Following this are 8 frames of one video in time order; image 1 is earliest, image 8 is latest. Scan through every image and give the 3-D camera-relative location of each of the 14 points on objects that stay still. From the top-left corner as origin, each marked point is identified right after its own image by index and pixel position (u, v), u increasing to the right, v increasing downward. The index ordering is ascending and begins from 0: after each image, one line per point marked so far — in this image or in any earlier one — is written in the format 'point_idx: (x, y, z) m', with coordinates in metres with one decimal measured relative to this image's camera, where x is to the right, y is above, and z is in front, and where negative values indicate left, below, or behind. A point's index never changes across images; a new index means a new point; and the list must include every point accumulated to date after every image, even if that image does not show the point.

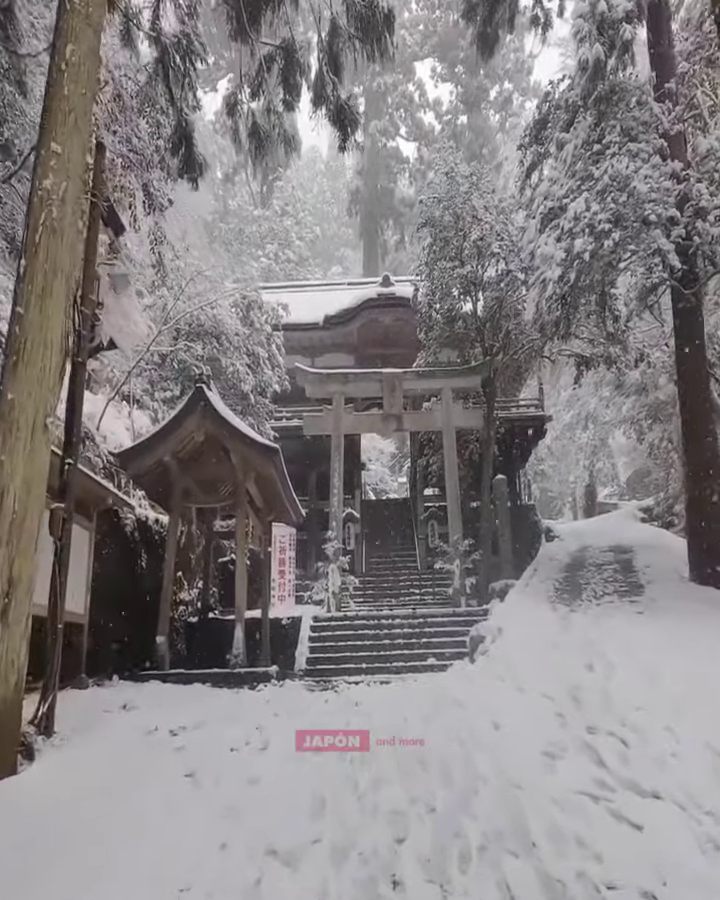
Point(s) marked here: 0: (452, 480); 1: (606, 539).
0: (+2.2, -0.8, +14.3) m
1: (+6.9, -2.5, +16.8) m
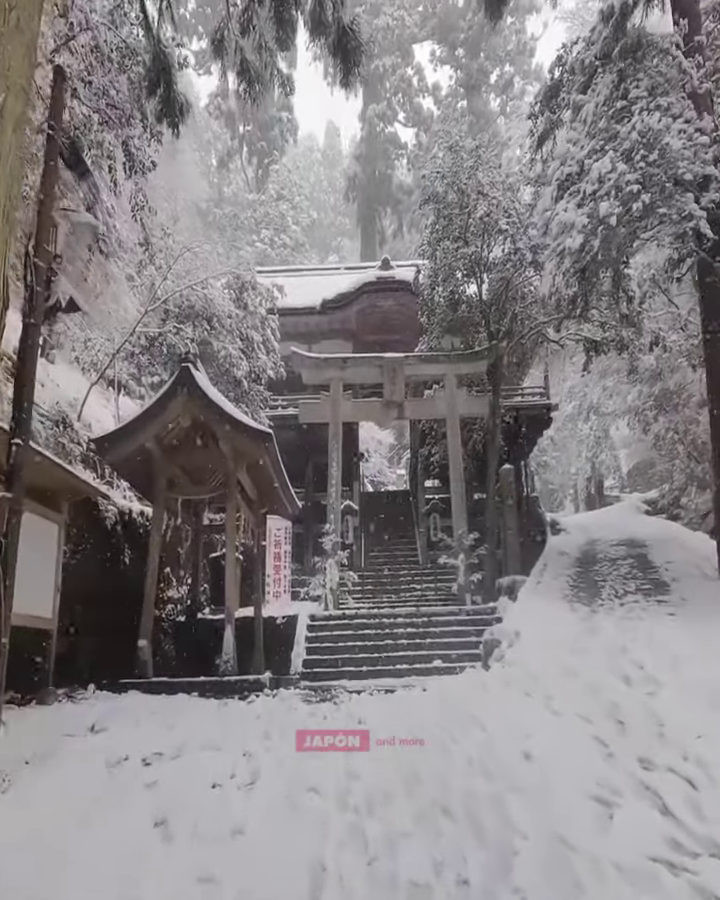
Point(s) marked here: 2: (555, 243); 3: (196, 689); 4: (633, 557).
0: (+2.2, -0.5, +13.6) m
1: (+6.9, -2.2, +16.2) m
2: (+2.7, +2.9, +8.2) m
3: (-1.8, -2.7, +6.6) m
4: (+5.3, -2.1, +11.6) m
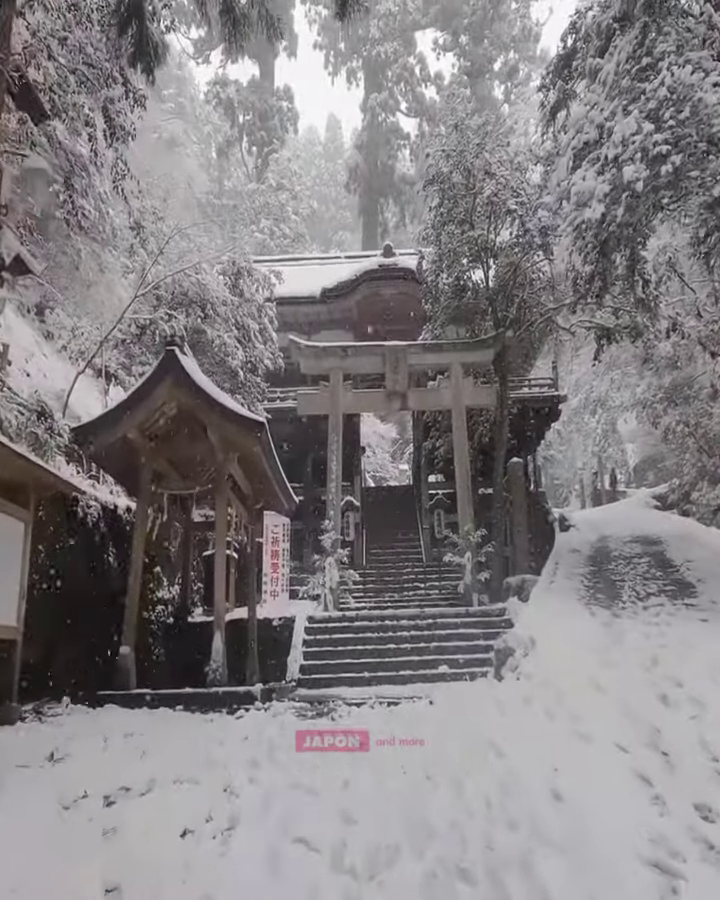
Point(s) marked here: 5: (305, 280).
0: (+2.2, -0.4, +12.9) m
1: (+6.9, -2.0, +15.5) m
2: (+2.7, +3.0, +7.5) m
3: (-1.8, -2.6, +6.0) m
4: (+5.4, -2.0, +11.0) m
5: (-1.8, +5.5, +19.4) m
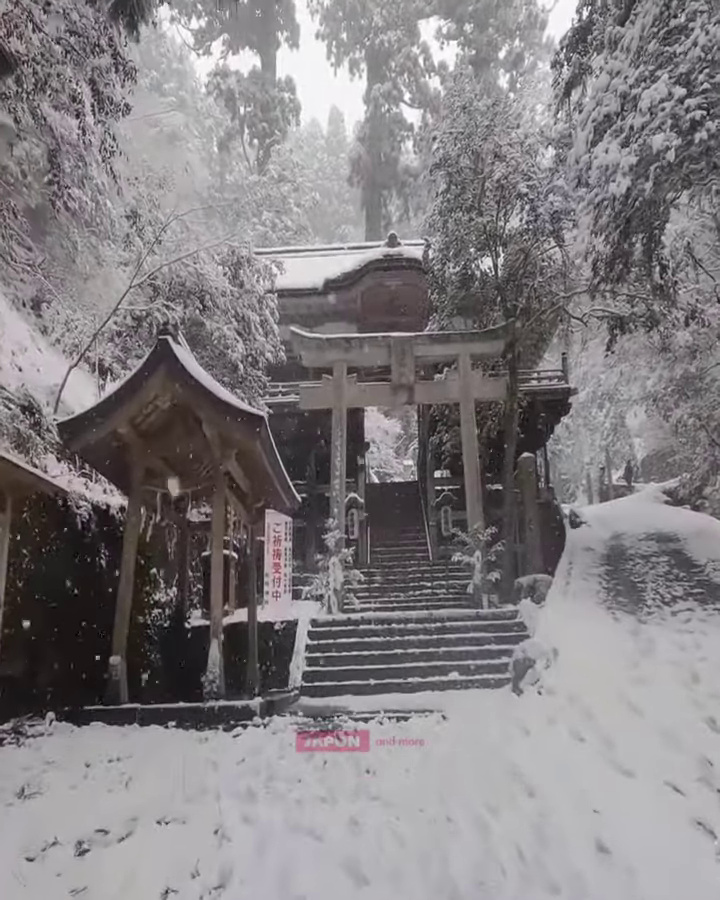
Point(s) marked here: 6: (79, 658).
0: (+2.3, -0.3, +12.5) m
1: (+7.0, -1.9, +15.0) m
2: (+2.8, +3.1, +7.0) m
3: (-1.7, -2.5, +5.6) m
4: (+5.5, -1.9, +10.5) m
5: (-1.7, +5.7, +18.9) m
6: (-3.2, -2.4, +6.7) m
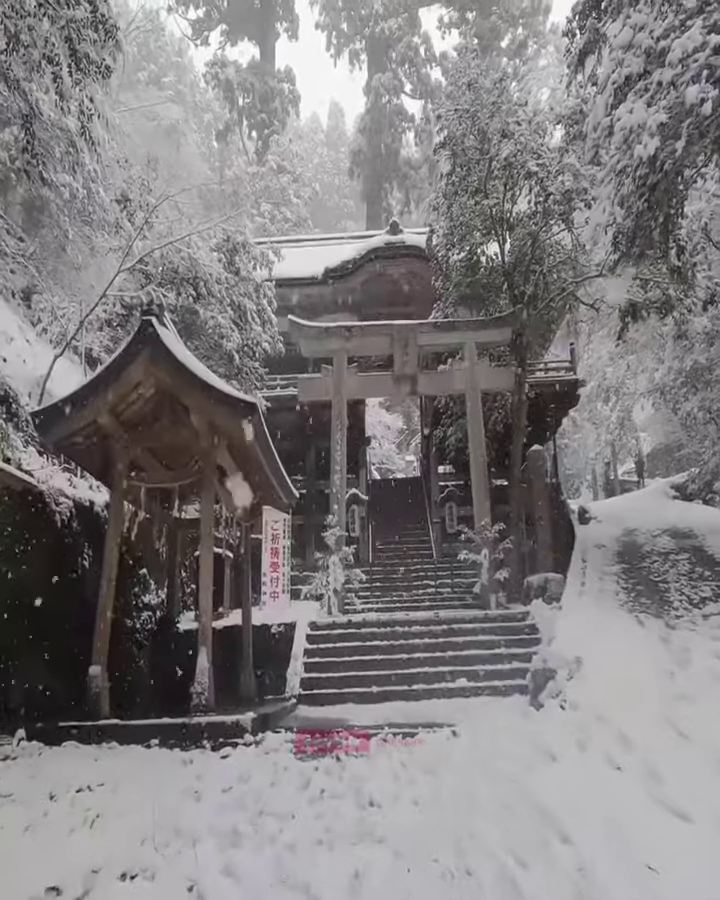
0: (+2.4, -0.1, +11.9) m
1: (+7.1, -1.7, +14.5) m
2: (+2.8, +3.2, +6.4) m
3: (-1.7, -2.4, +5.0) m
4: (+5.5, -1.7, +10.0) m
5: (-1.6, +5.8, +18.3) m
6: (-3.1, -2.3, +6.2) m
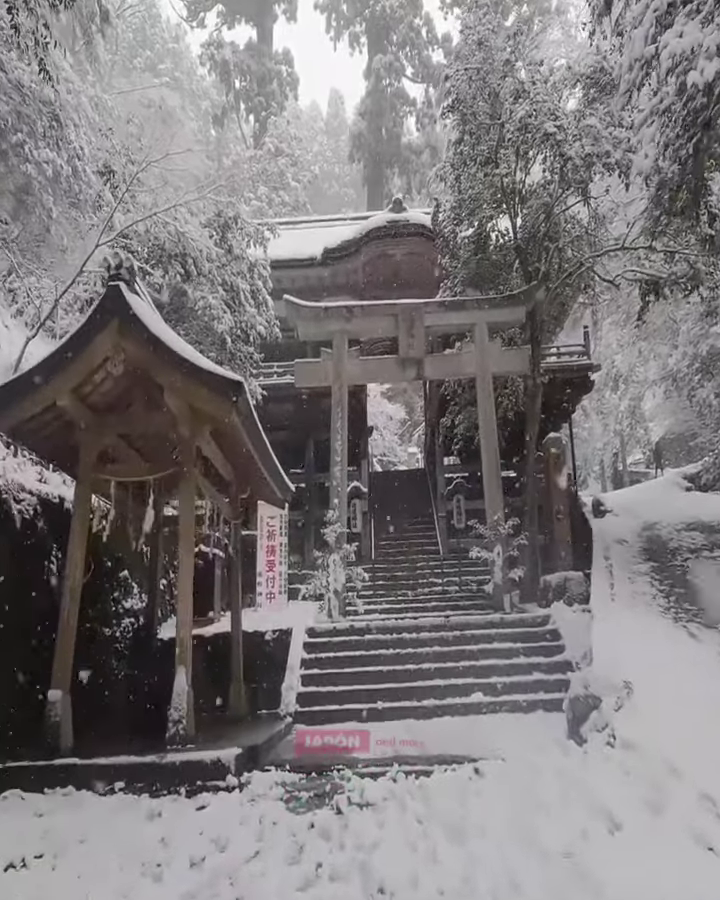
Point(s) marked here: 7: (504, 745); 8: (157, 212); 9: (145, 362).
0: (+2.4, +0.1, +11.0) m
1: (+7.1, -1.5, +13.6) m
2: (+2.8, +3.3, +5.5) m
3: (-1.7, -2.3, +4.2) m
4: (+5.5, -1.5, +9.1) m
5: (-1.6, +6.1, +17.4) m
6: (-3.1, -2.1, +5.4) m
7: (+1.3, -2.6, +5.2) m
8: (-3.6, +4.3, +10.8) m
9: (-1.9, +0.8, +5.3) m
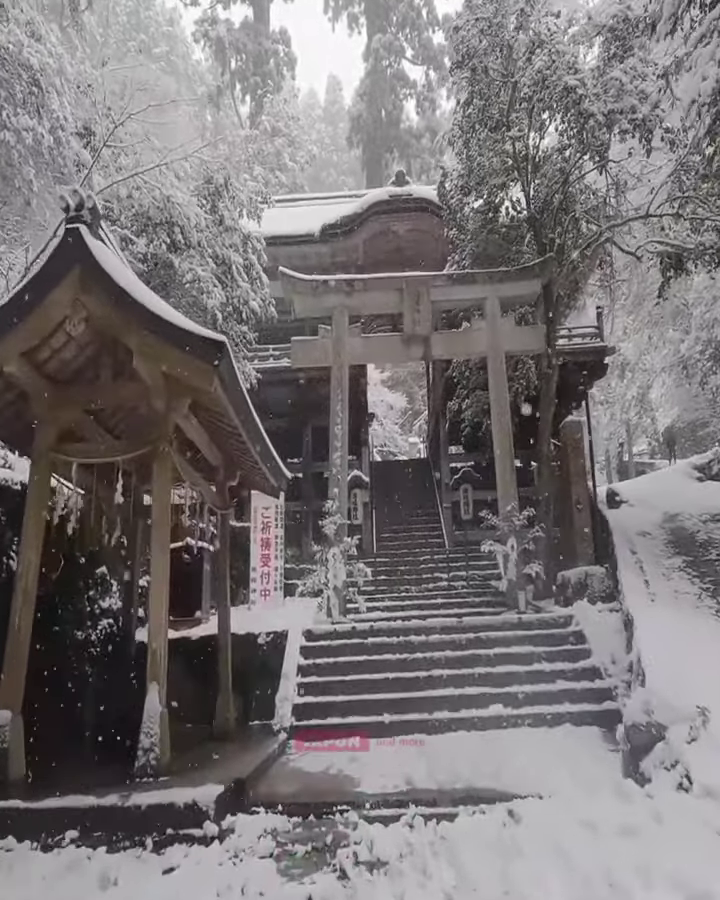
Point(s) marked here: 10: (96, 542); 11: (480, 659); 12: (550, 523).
0: (+2.4, +0.3, +10.2) m
1: (+7.2, -1.2, +12.8) m
2: (+2.8, +3.5, +4.6) m
3: (-1.6, -2.2, +3.4) m
4: (+5.6, -1.3, +8.3) m
5: (-1.6, +6.4, +16.5) m
6: (-3.1, -2.0, +4.5) m
7: (+1.3, -2.4, +4.4) m
8: (-3.6, +4.6, +9.9) m
9: (-1.9, +1.0, +4.5) m
10: (-2.8, -1.0, +6.7) m
11: (+1.4, -2.4, +6.8) m
12: (+3.2, -1.2, +9.8) m
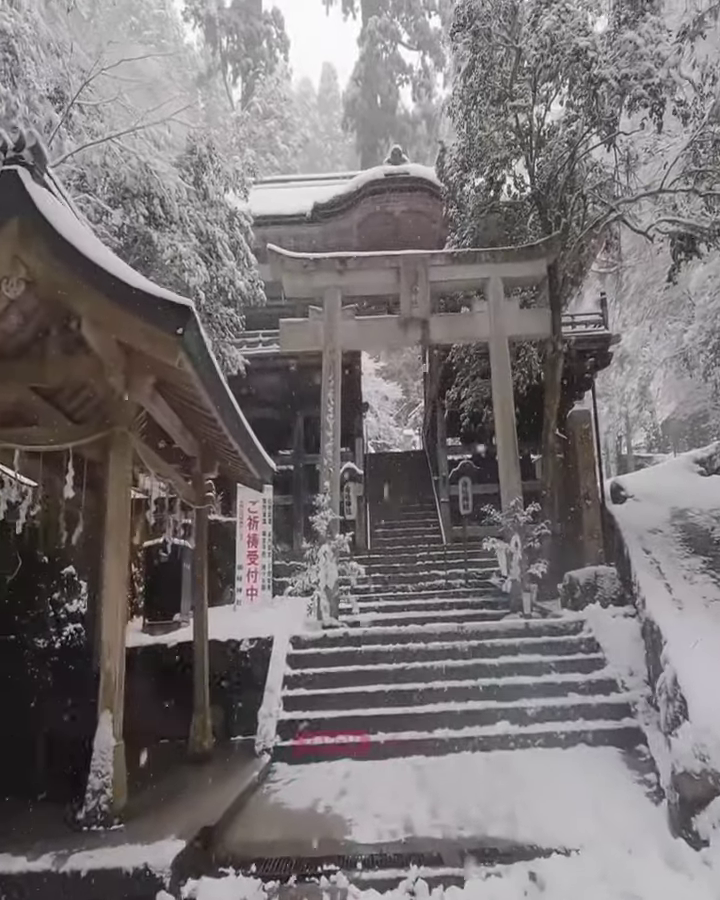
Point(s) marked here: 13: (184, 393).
0: (+2.3, +0.5, +9.5) m
1: (+7.0, -1.0, +12.2) m
2: (+2.8, +3.6, +4.0) m
3: (-1.7, -2.1, +2.7) m
4: (+5.5, -1.2, +7.7) m
5: (-1.8, +6.7, +15.7) m
6: (-3.1, -1.9, +3.9) m
7: (+1.3, -2.3, +3.8) m
8: (-3.7, +4.7, +9.2) m
9: (-1.9, +1.1, +3.8) m
10: (-2.9, -0.9, +6.0) m
11: (+1.3, -2.3, +6.1) m
12: (+3.1, -1.1, +9.2) m
13: (-1.3, +0.4, +4.6) m
